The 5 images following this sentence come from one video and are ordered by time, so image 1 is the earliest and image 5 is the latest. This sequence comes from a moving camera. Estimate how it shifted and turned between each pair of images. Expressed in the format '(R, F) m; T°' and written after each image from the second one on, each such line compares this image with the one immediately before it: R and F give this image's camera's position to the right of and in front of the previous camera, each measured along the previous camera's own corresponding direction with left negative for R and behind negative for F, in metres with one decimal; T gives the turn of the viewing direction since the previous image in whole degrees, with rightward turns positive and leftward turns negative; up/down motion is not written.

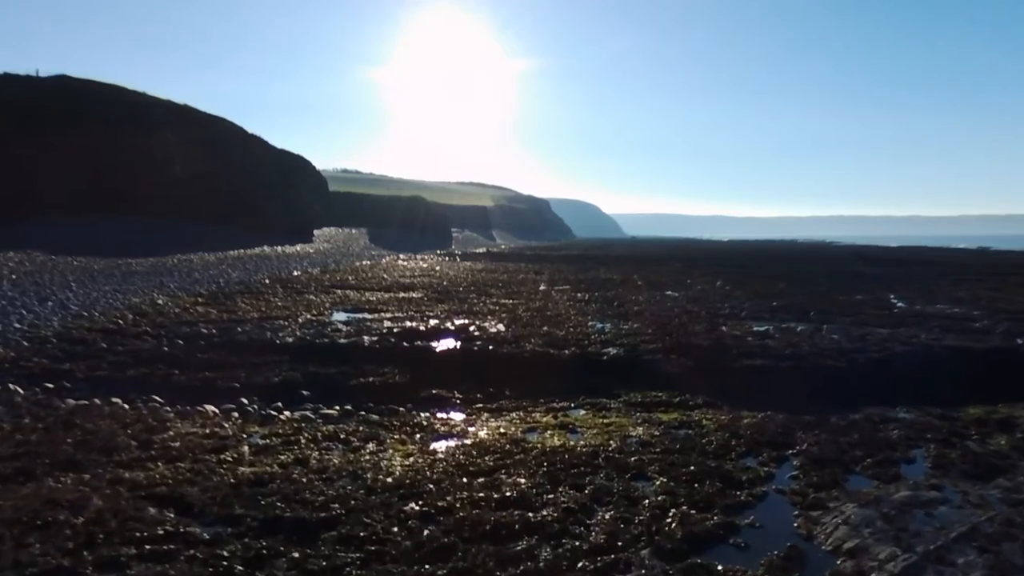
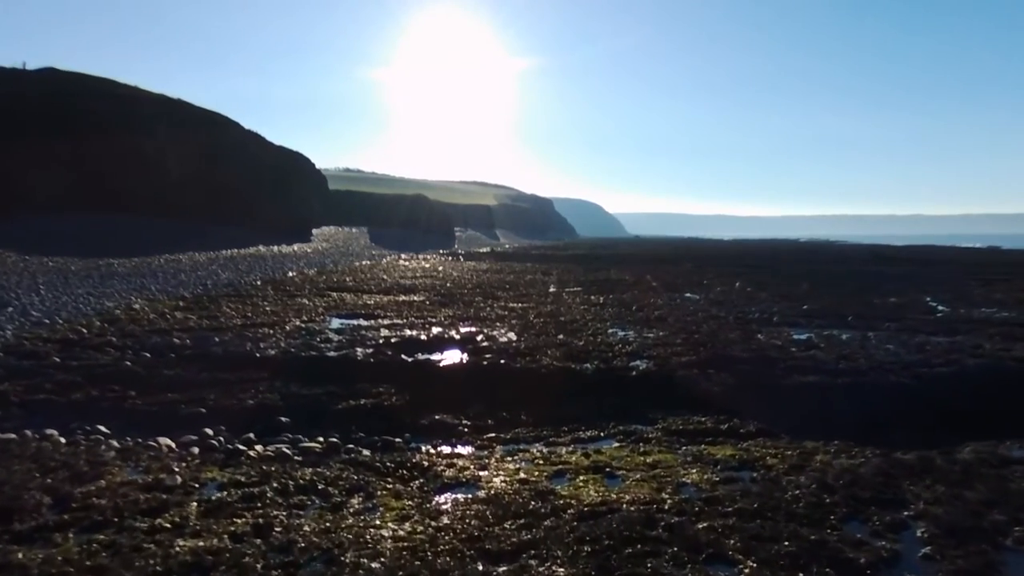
(-0.1, +2.5) m; 0°
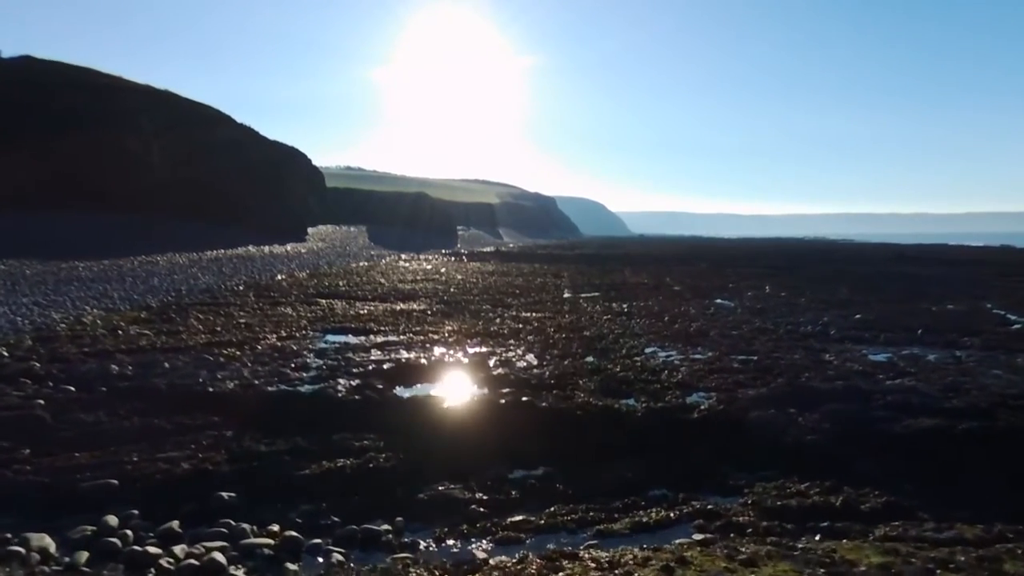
(-0.2, +3.7) m; 0°
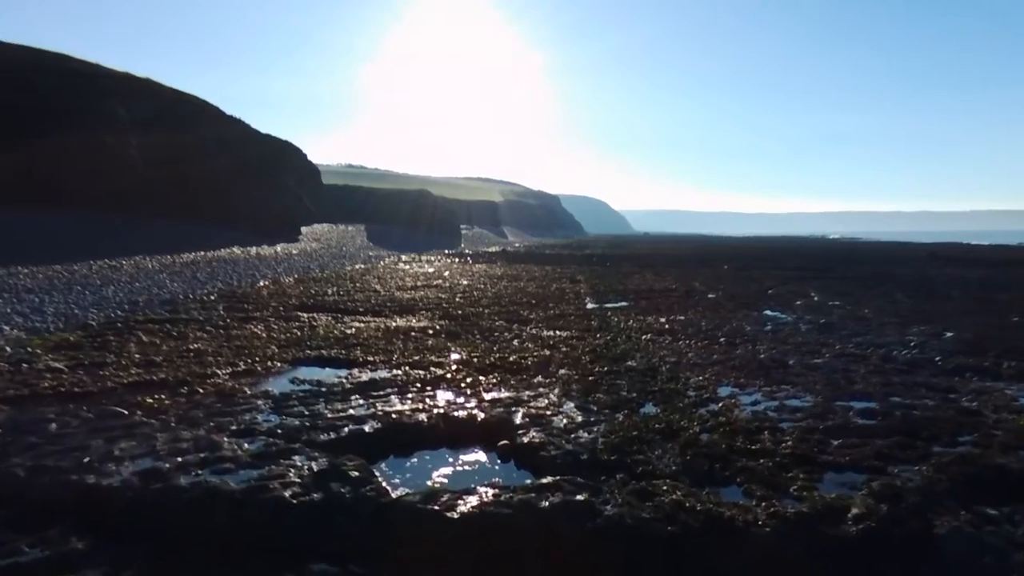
(-0.3, +4.7) m; 0°
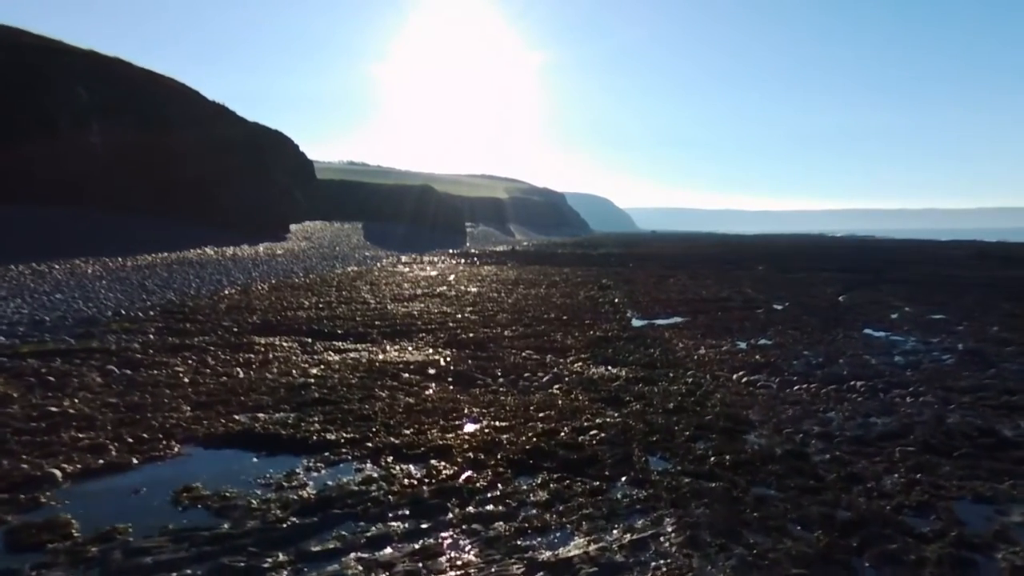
(-0.3, +6.5) m; 0°
